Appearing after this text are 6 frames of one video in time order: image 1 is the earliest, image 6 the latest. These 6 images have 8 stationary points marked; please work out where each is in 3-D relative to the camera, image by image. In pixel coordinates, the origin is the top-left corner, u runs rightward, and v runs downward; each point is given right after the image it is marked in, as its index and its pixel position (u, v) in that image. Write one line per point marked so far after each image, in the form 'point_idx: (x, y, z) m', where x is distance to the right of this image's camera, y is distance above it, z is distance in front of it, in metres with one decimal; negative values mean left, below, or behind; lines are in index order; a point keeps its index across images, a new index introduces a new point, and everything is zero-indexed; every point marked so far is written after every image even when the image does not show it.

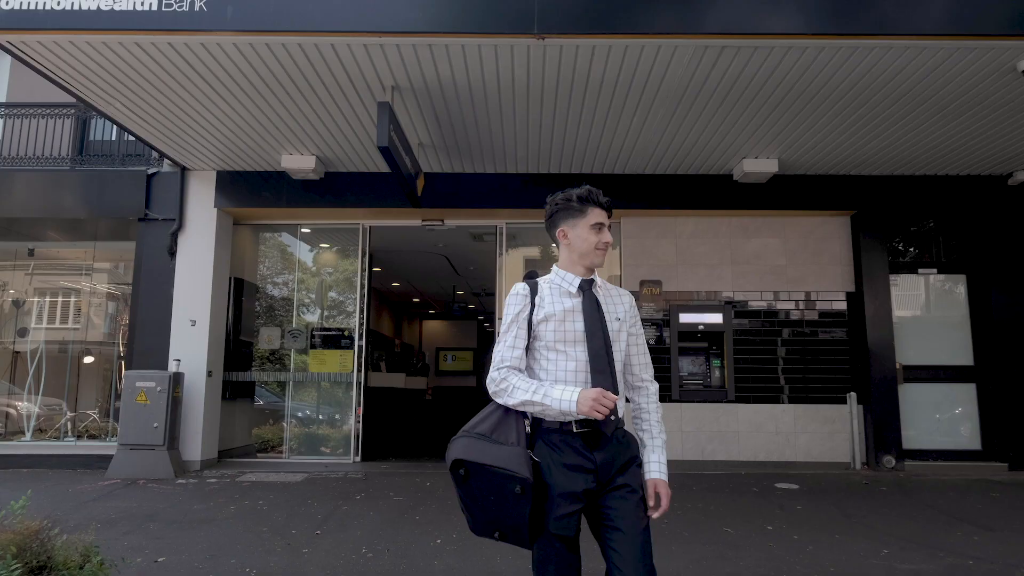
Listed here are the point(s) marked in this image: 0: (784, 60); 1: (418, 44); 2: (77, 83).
0: (+1.9, +1.6, +5.2) m
1: (-0.6, +1.6, +5.1) m
2: (-3.3, +1.6, +5.8) m
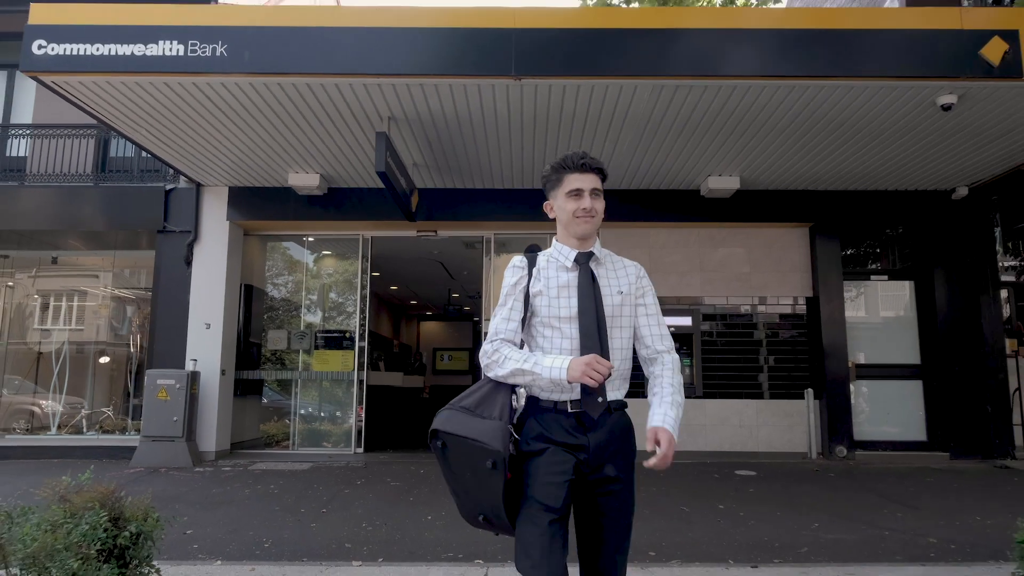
0: (+1.7, +1.5, +6.0) m
1: (-0.8, +1.5, +5.9) m
2: (-3.4, +1.5, +6.6) m
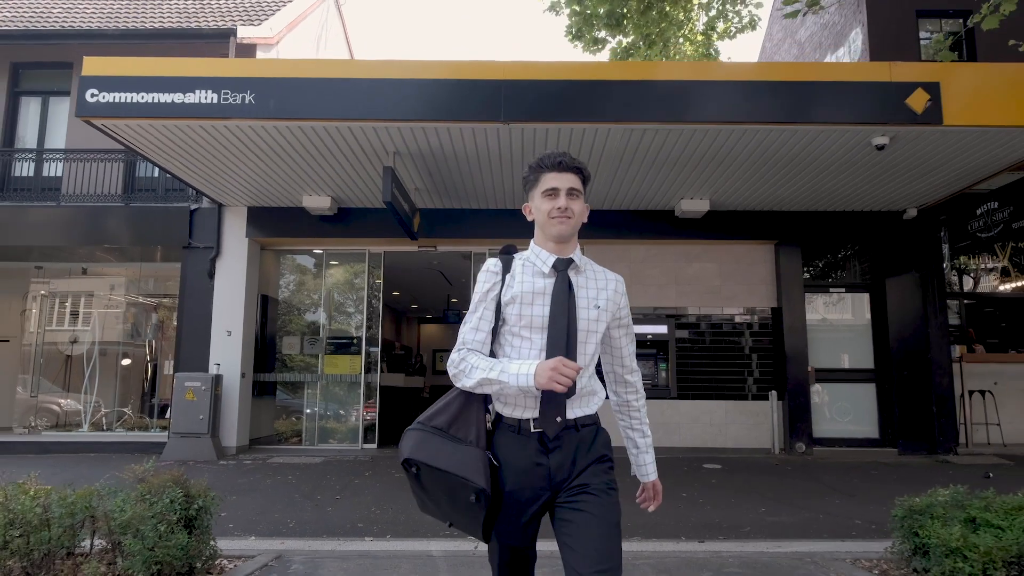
0: (+1.6, +1.3, +6.8) m
1: (-0.8, +1.4, +6.8) m
2: (-3.5, +1.4, +7.4) m
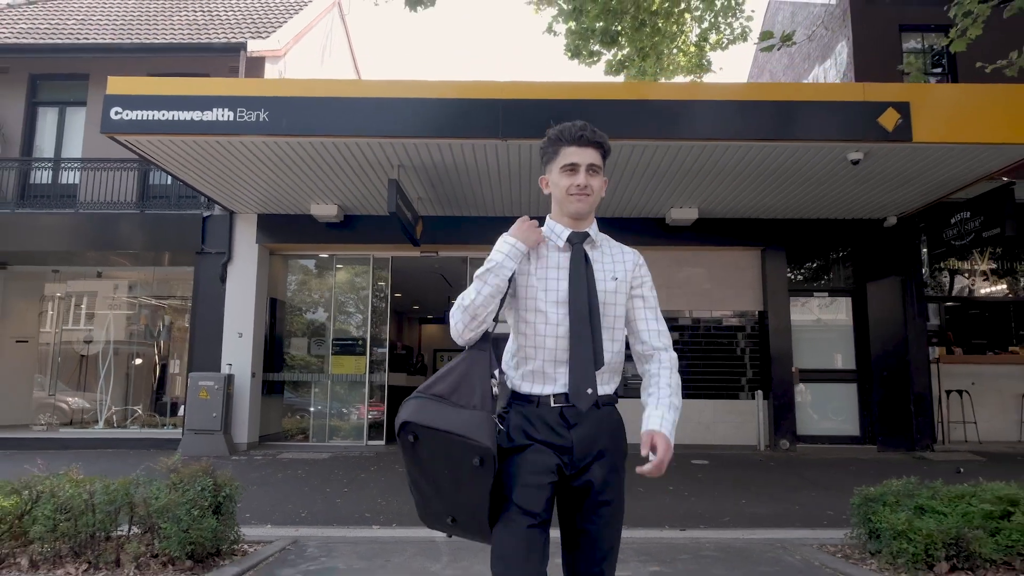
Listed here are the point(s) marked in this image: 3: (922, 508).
0: (+1.6, +1.3, +7.3) m
1: (-0.9, +1.3, +7.2) m
2: (-3.5, +1.3, +7.9) m
3: (+2.3, -1.2, +4.2) m
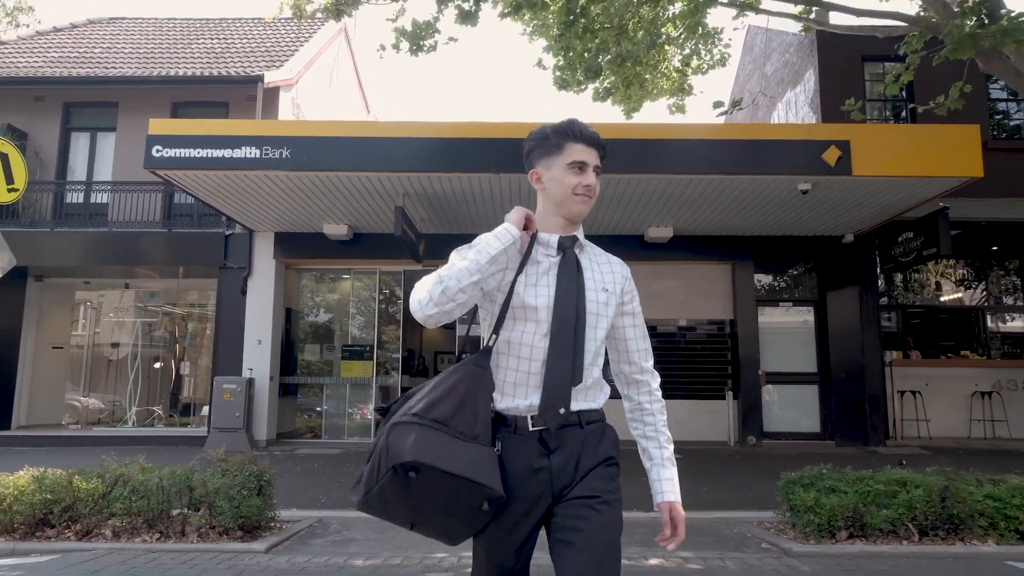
0: (+1.5, +1.1, +8.3) m
1: (-1.0, +1.2, +8.2) m
2: (-3.6, +1.2, +8.9) m
3: (+2.2, -1.4, +5.2) m
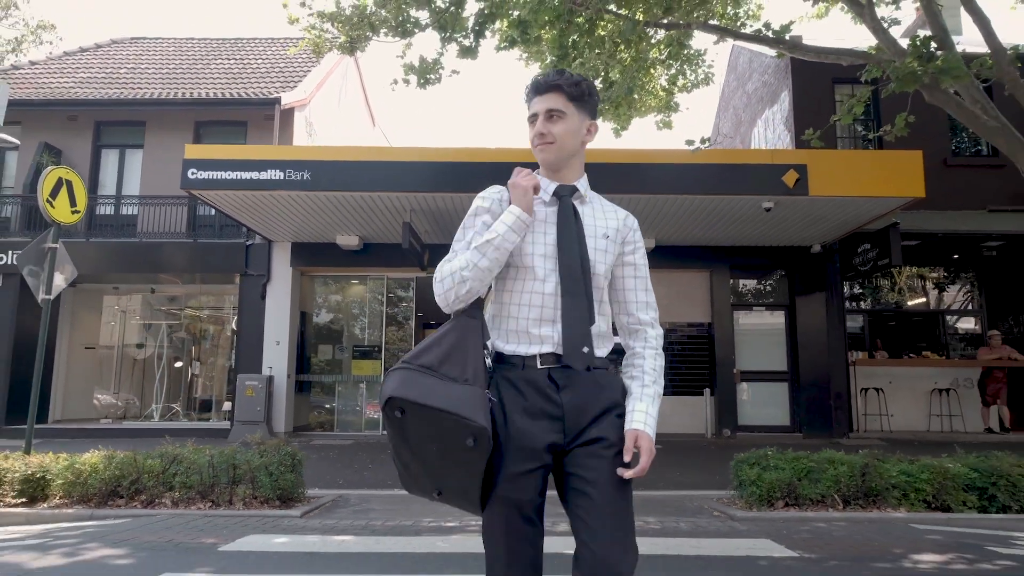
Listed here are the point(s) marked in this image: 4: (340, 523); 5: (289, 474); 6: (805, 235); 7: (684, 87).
0: (+1.5, +1.1, +9.3) m
1: (-1.0, +1.1, +9.2) m
2: (-3.7, +1.1, +9.9) m
3: (+2.1, -1.4, +6.3) m
4: (-1.3, -1.8, +5.8) m
5: (-1.8, -1.5, +6.3) m
6: (+4.2, +0.8, +11.1) m
7: (+3.4, +4.0, +15.3) m
